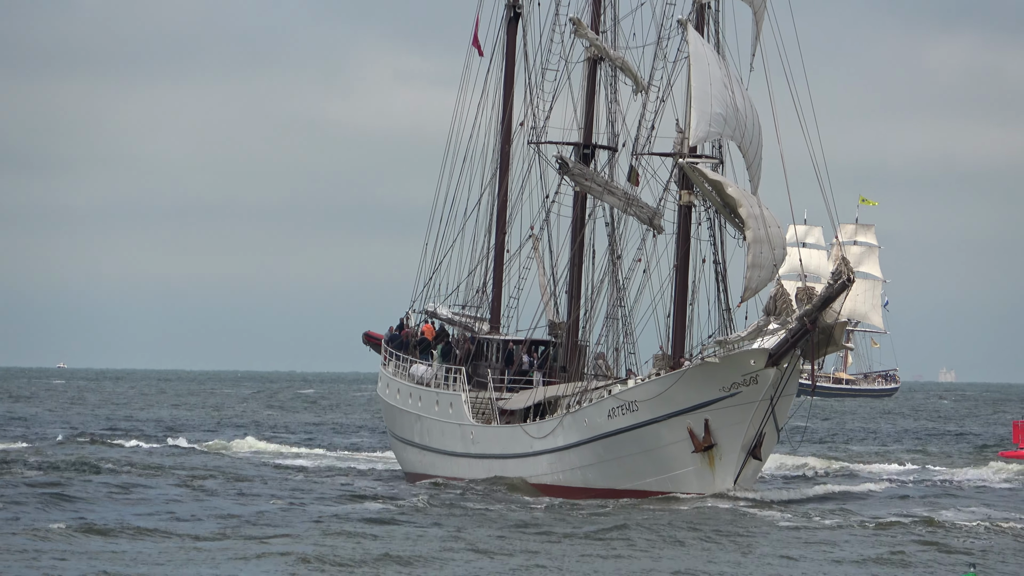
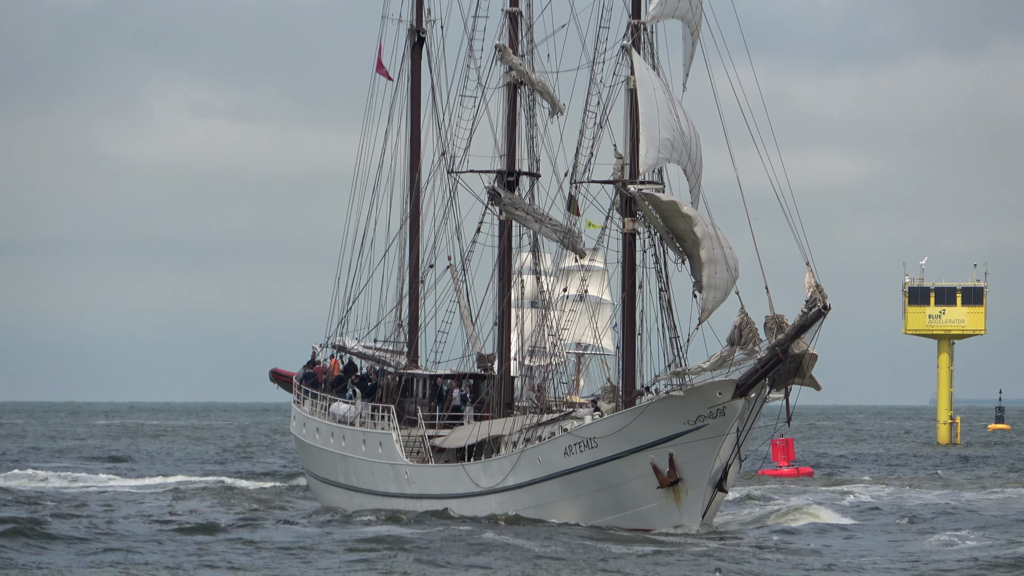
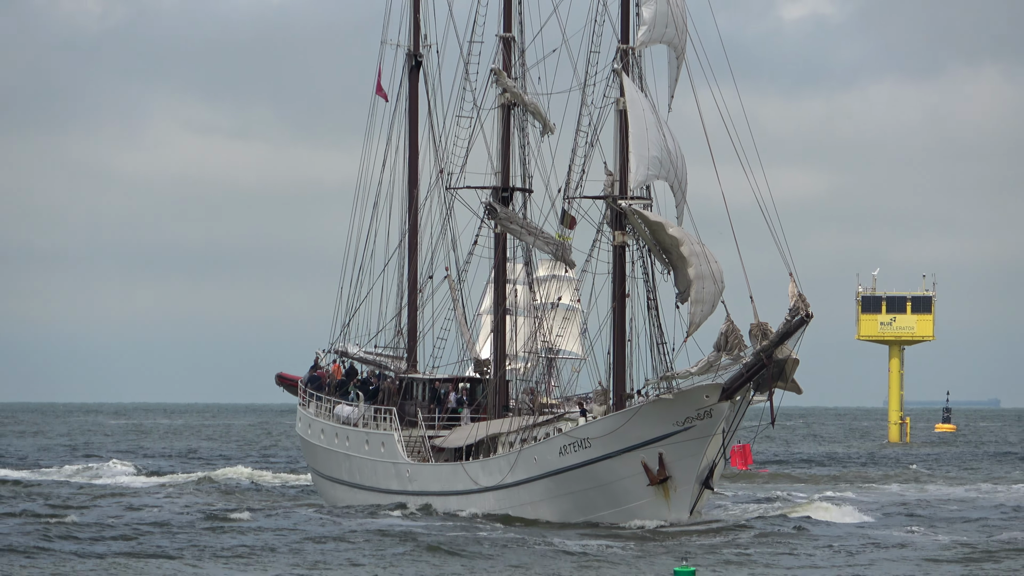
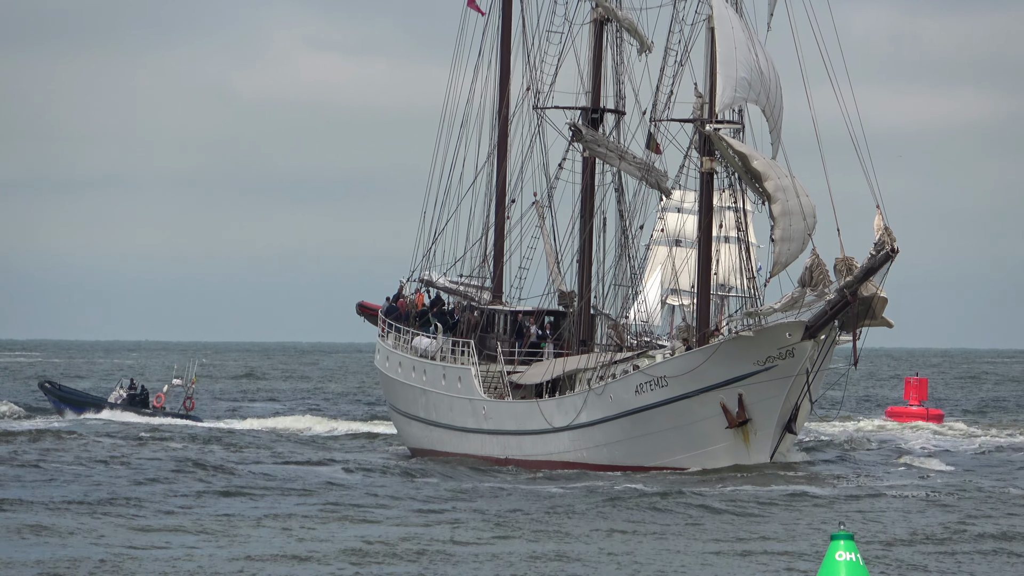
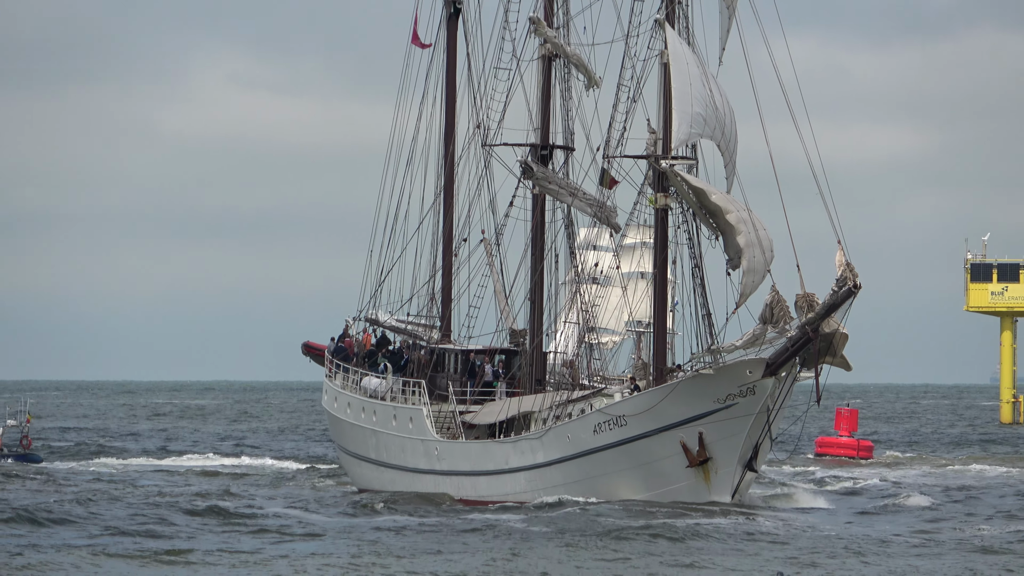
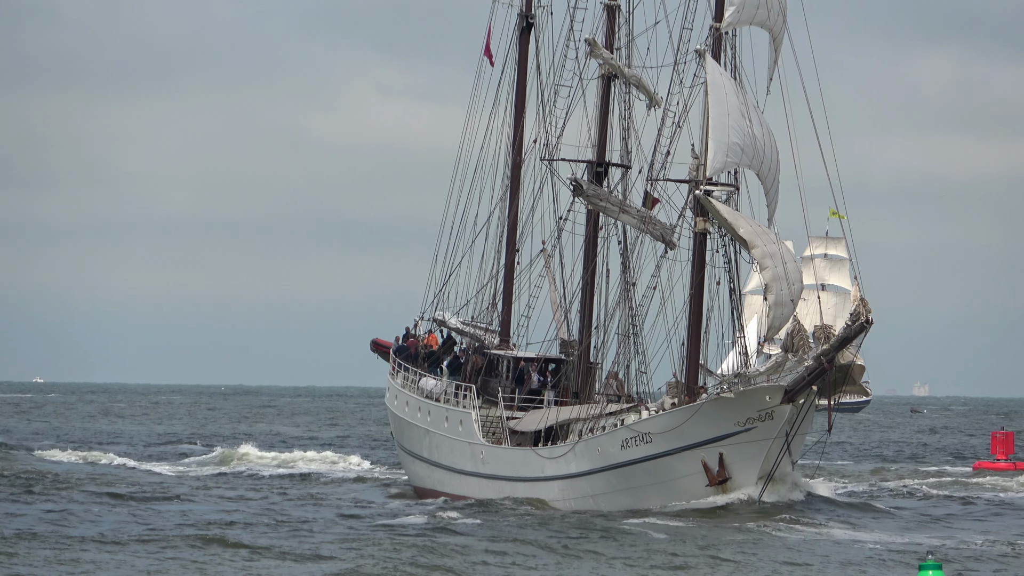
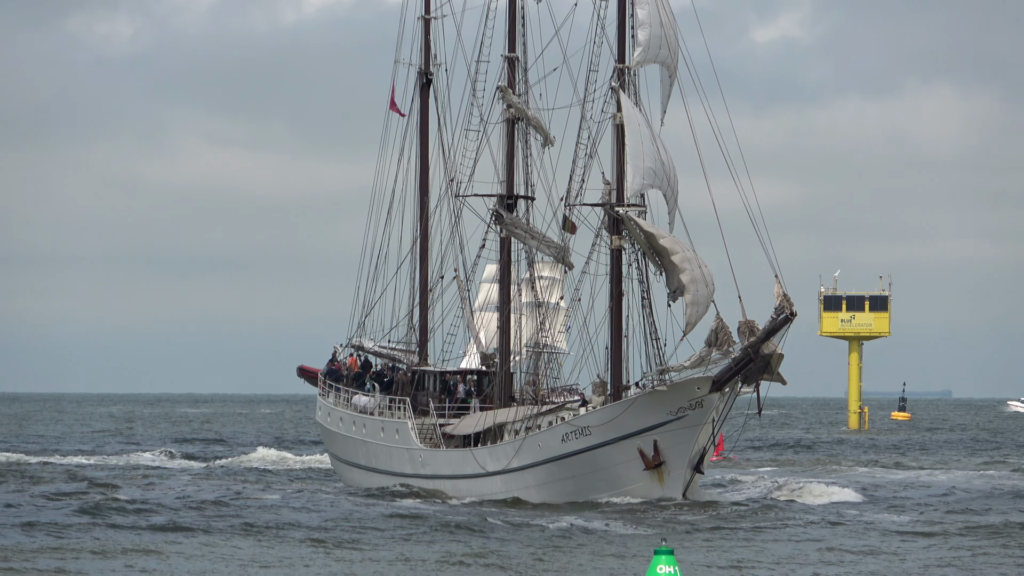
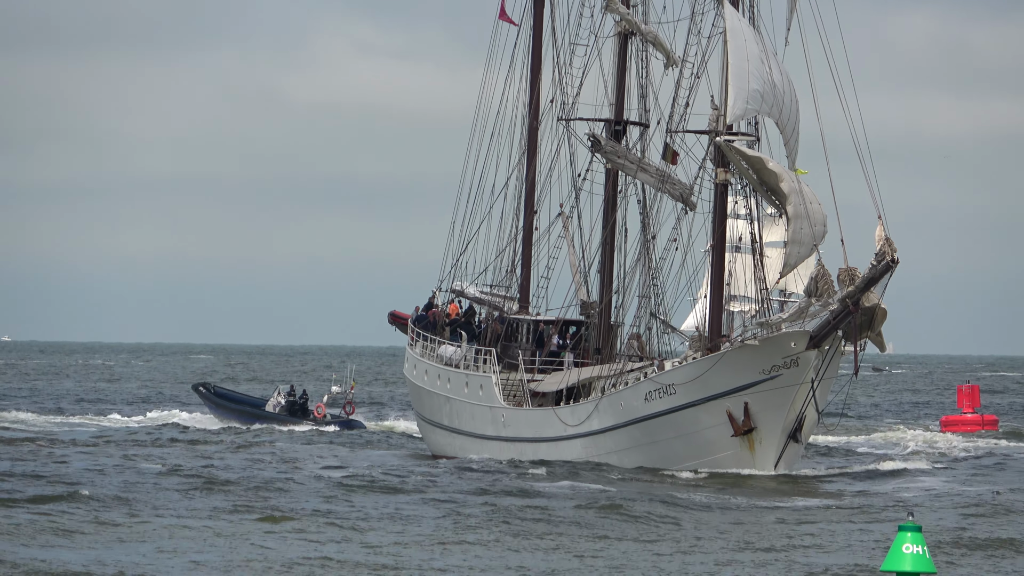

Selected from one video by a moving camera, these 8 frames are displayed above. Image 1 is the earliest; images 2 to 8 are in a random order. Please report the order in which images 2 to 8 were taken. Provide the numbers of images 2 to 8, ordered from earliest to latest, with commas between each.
6, 8, 4, 5, 2, 3, 7
